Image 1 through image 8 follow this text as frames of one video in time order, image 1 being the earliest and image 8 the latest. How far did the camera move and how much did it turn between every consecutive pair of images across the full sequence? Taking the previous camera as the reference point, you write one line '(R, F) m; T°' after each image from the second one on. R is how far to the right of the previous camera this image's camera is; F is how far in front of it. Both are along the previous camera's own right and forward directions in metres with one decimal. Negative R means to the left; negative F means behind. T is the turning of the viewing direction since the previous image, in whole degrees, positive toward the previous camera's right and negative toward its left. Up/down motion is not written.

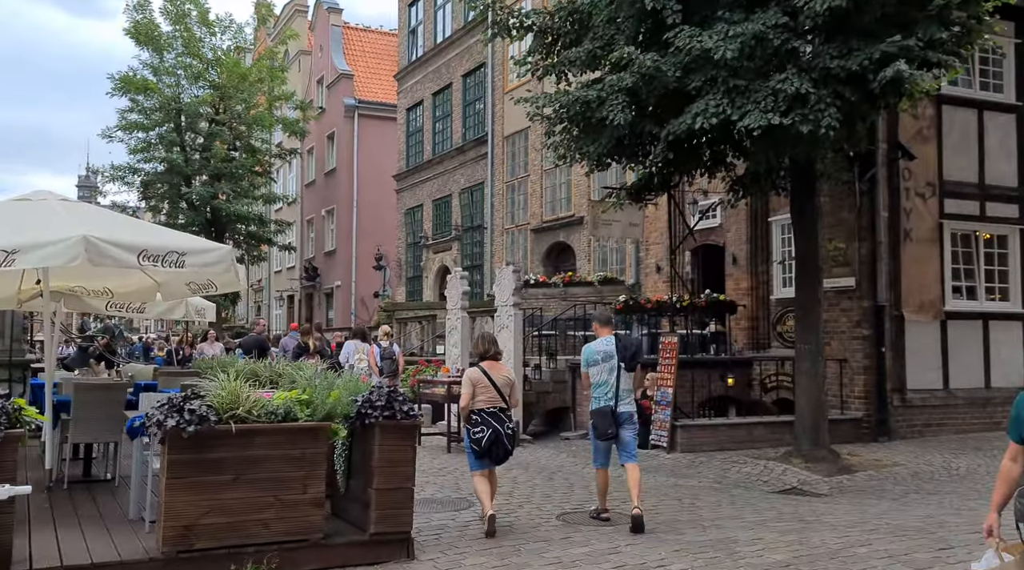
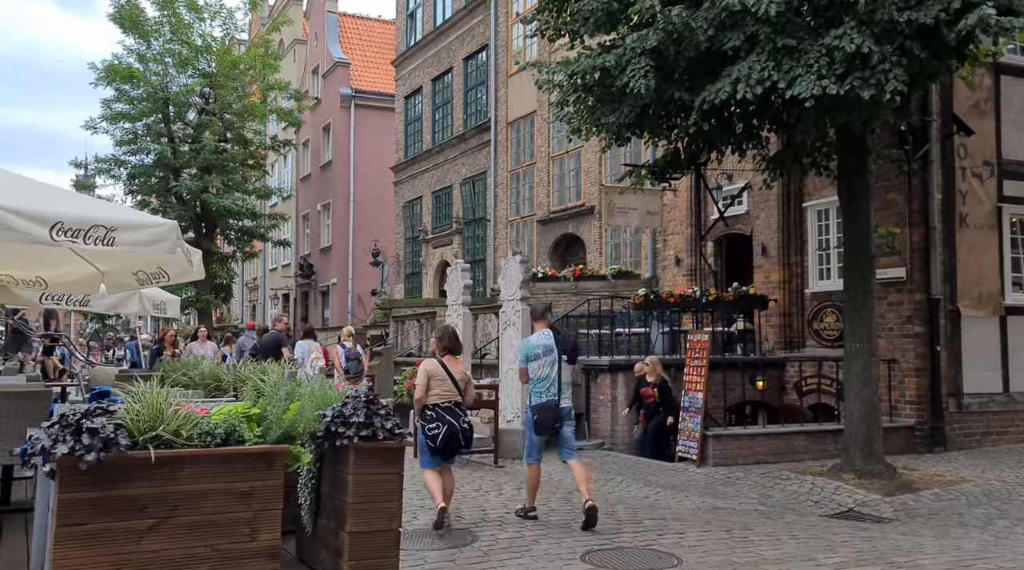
(-0.1, +1.5) m; 0°
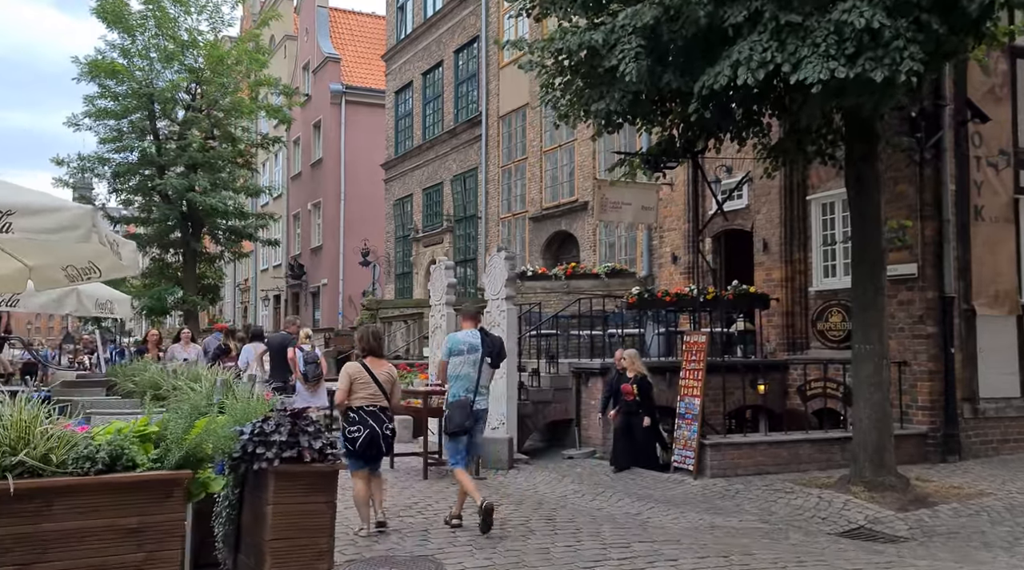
(+0.2, +0.8) m; 0°
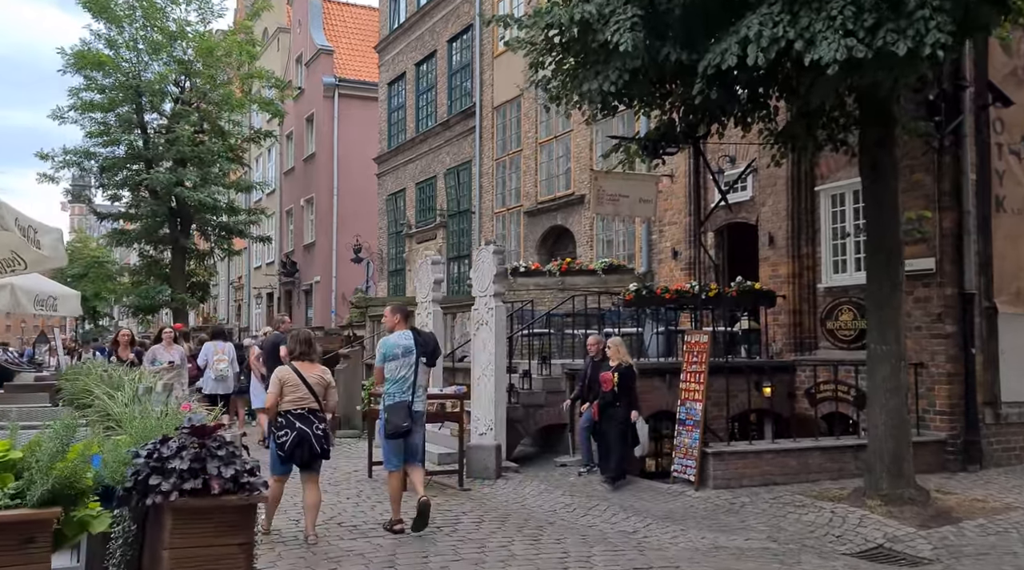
(+0.1, +0.8) m; 0°
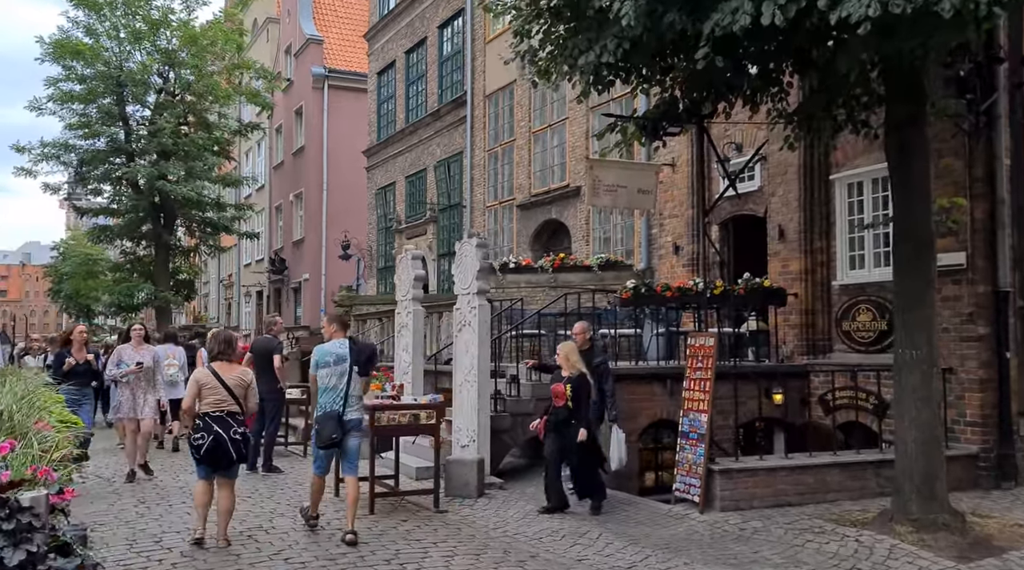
(+0.2, +1.0) m; 0°
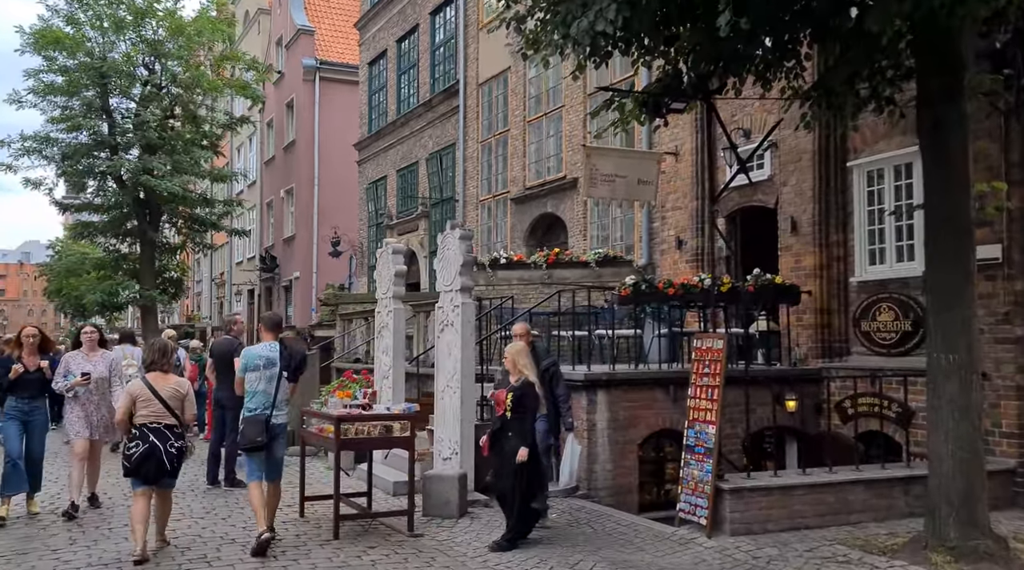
(+0.1, +0.9) m; 0°
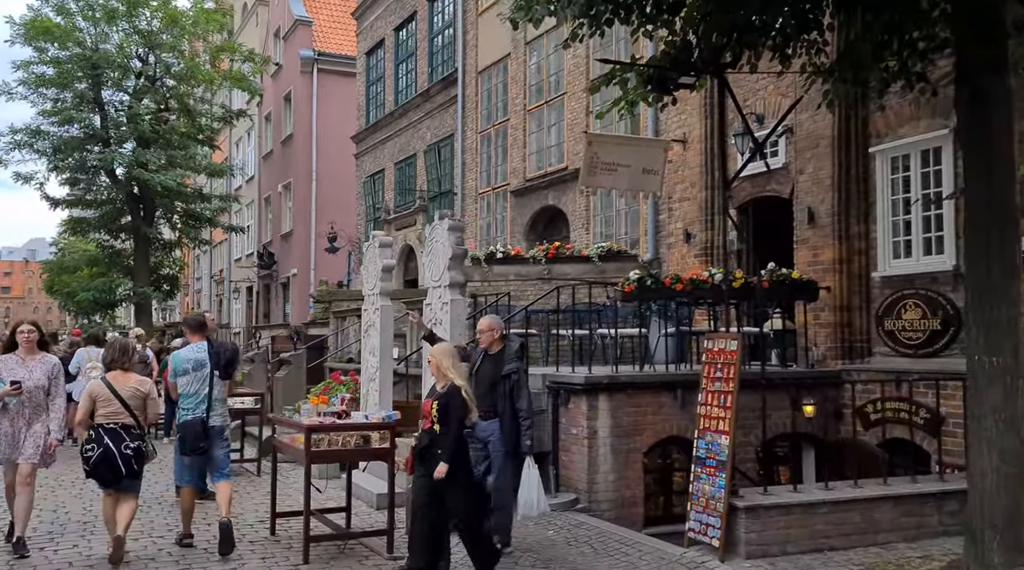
(+0.1, +0.7) m; 0°
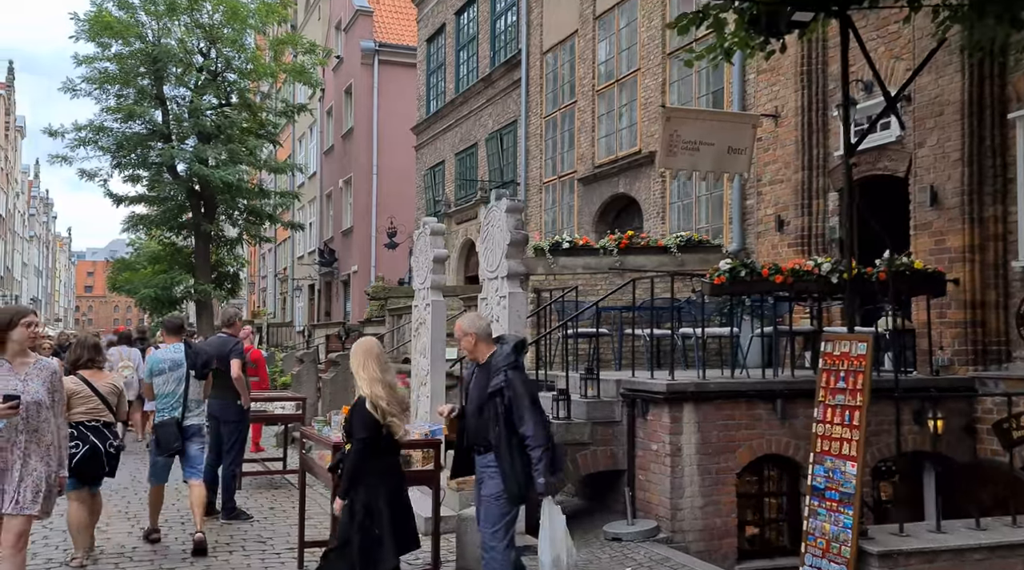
(0.0, +1.2) m; -4°
